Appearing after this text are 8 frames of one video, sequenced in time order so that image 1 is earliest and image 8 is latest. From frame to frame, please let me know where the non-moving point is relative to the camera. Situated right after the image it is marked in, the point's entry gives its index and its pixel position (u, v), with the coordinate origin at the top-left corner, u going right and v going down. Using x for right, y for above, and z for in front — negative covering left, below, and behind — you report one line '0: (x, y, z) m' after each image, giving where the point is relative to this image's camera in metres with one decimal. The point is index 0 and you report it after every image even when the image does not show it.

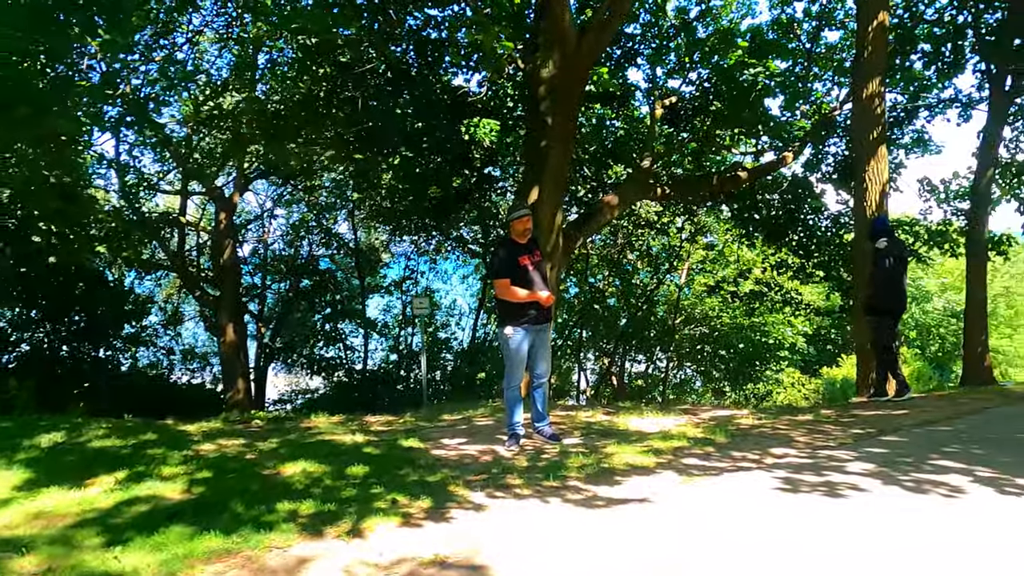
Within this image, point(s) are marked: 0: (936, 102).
0: (+7.8, +3.4, +14.1) m
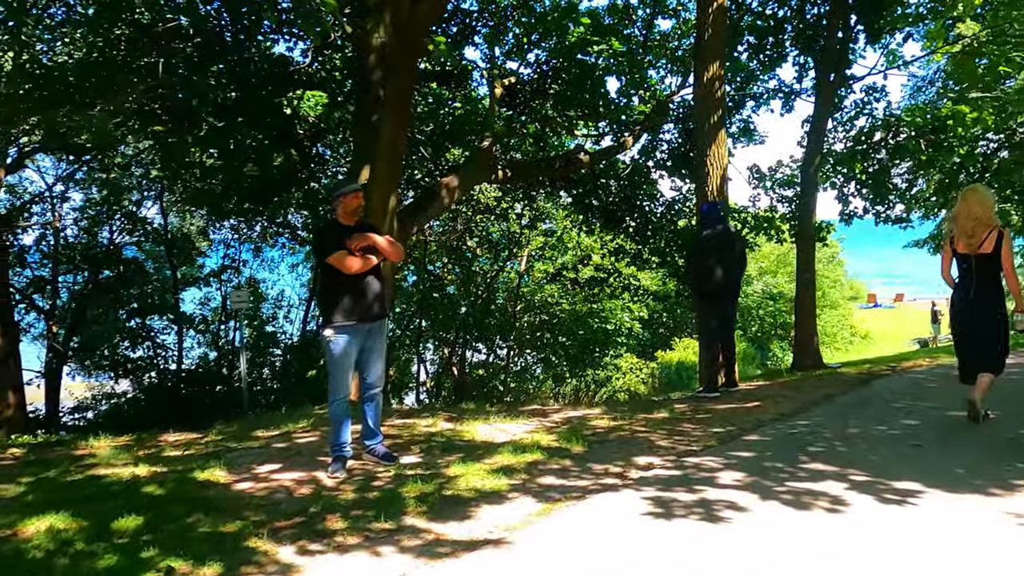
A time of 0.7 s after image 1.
0: (+4.8, +3.7, +14.6) m
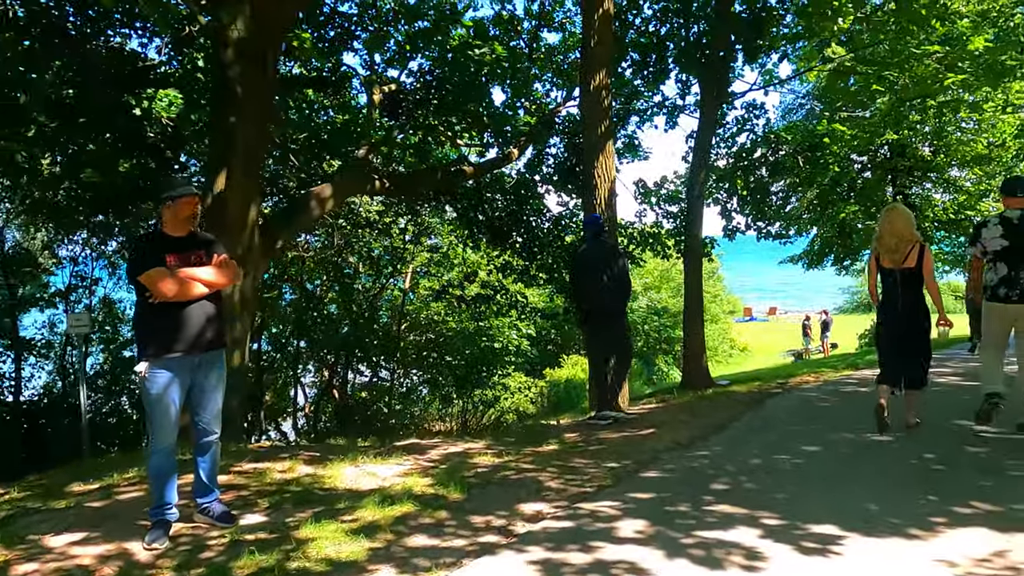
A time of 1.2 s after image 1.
0: (+2.5, +3.4, +14.6) m
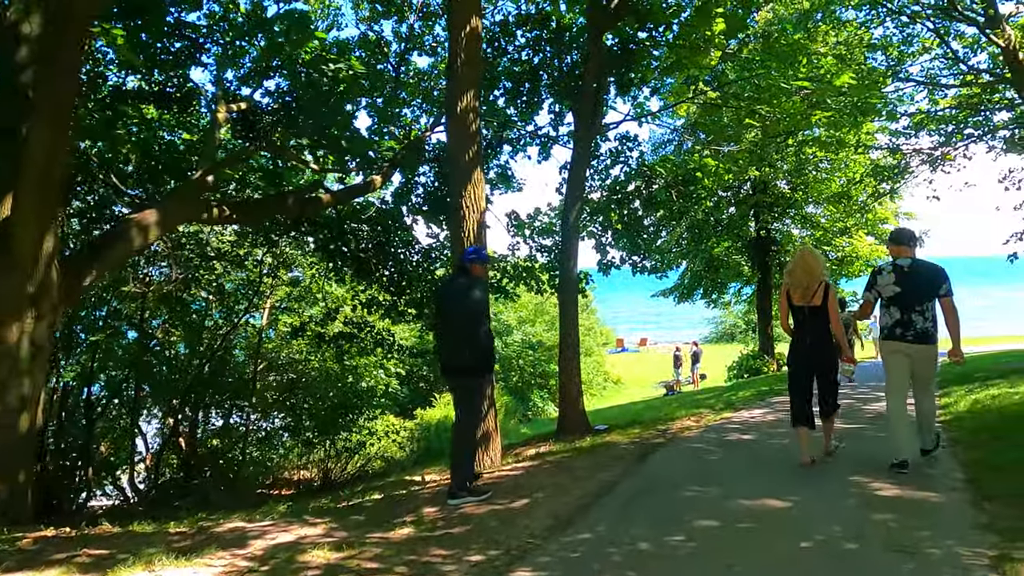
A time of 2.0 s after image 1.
0: (+0.1, +2.8, +14.2) m
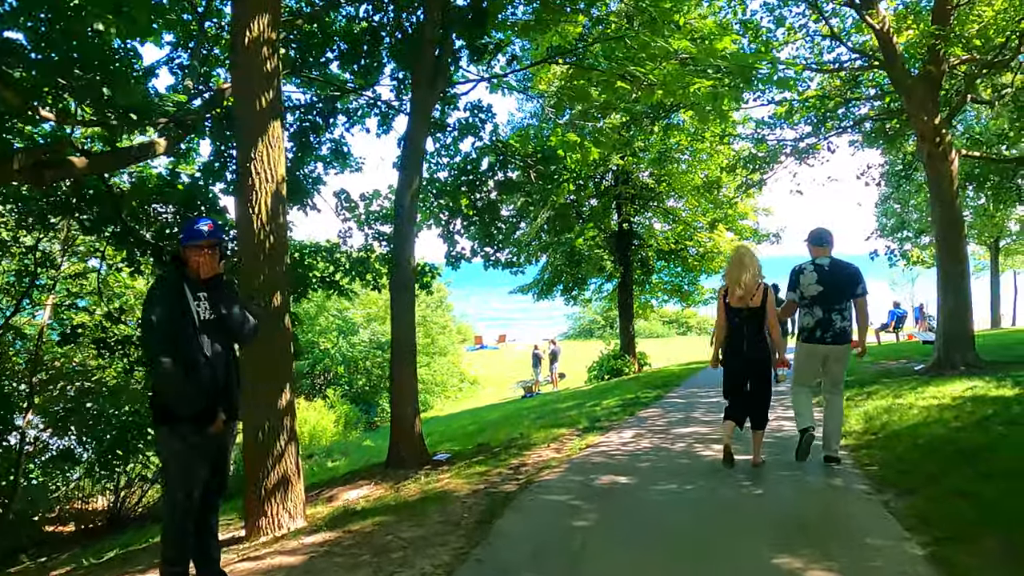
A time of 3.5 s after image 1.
0: (-2.5, +2.9, +12.2) m
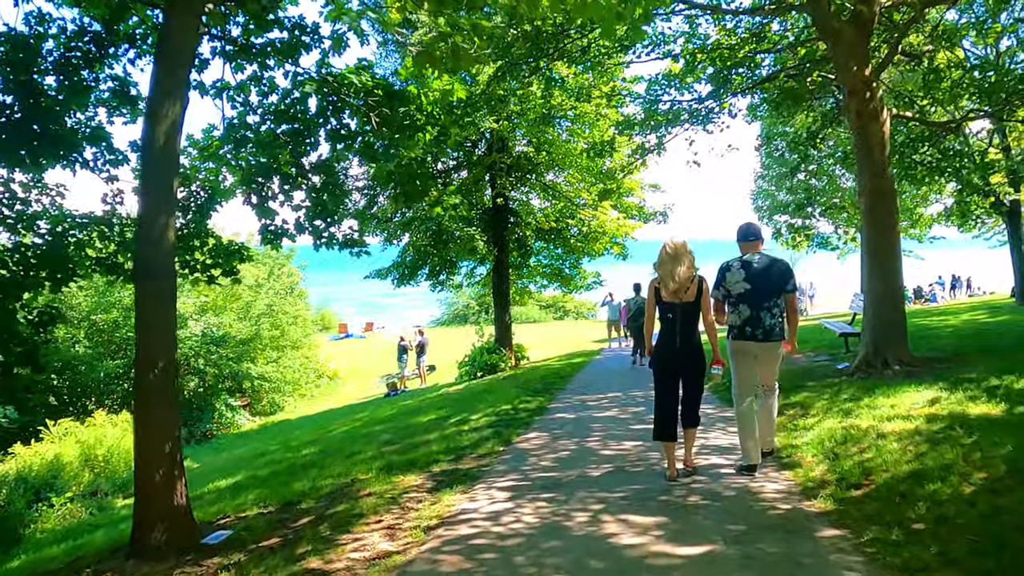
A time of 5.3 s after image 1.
0: (-4.4, +3.0, +9.2) m
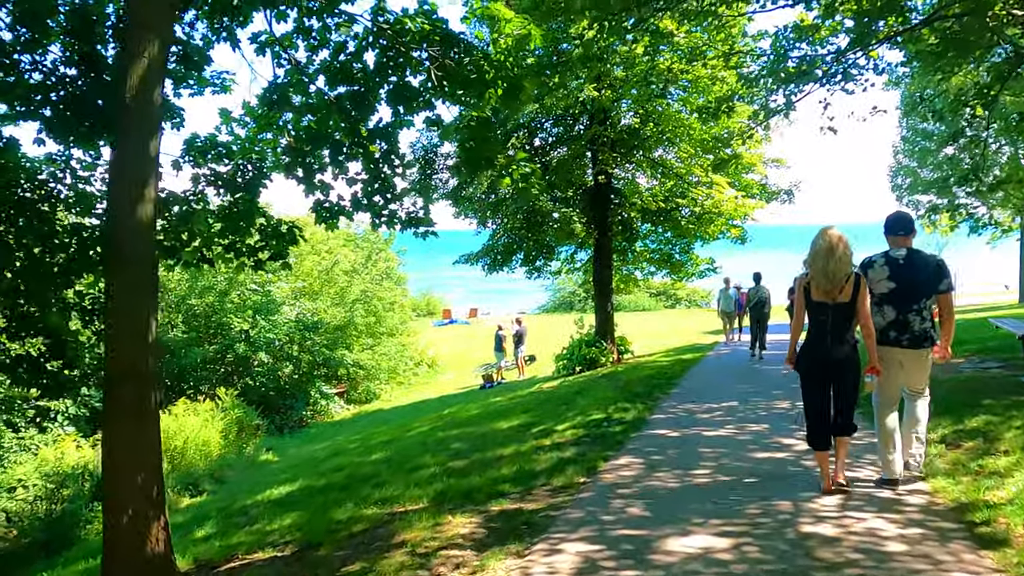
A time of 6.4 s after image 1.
0: (-3.4, +3.2, +8.4) m
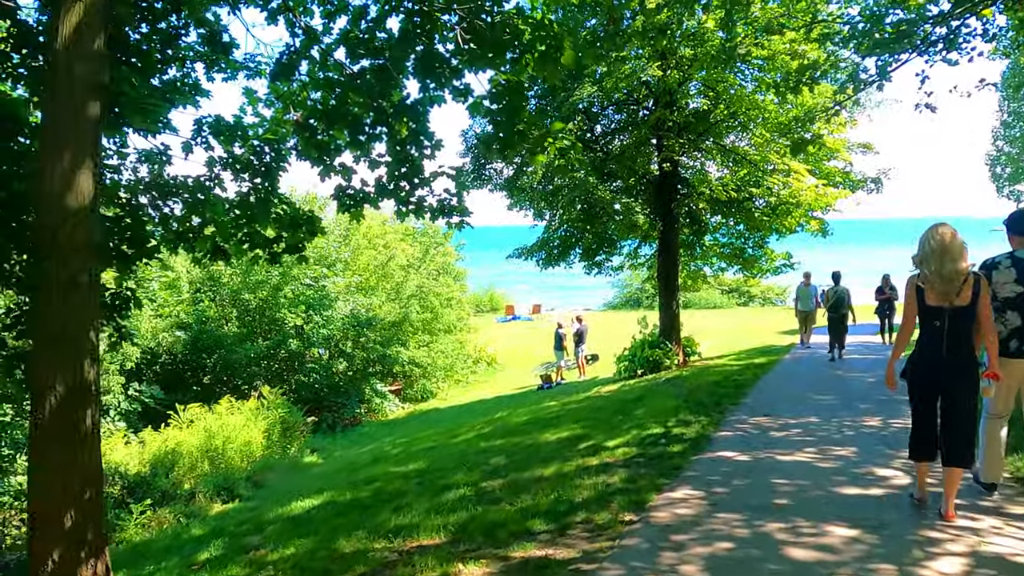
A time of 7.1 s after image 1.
0: (-2.8, +3.2, +7.9) m
